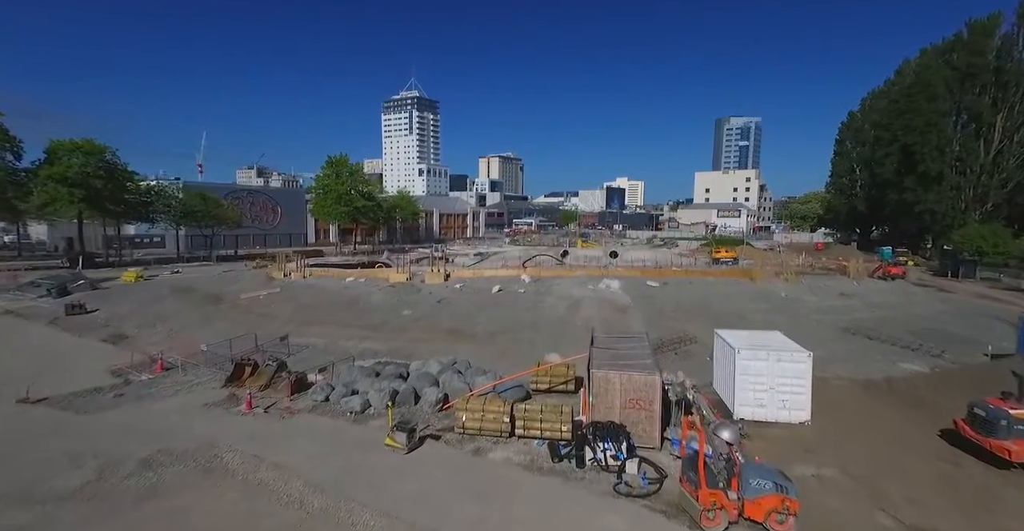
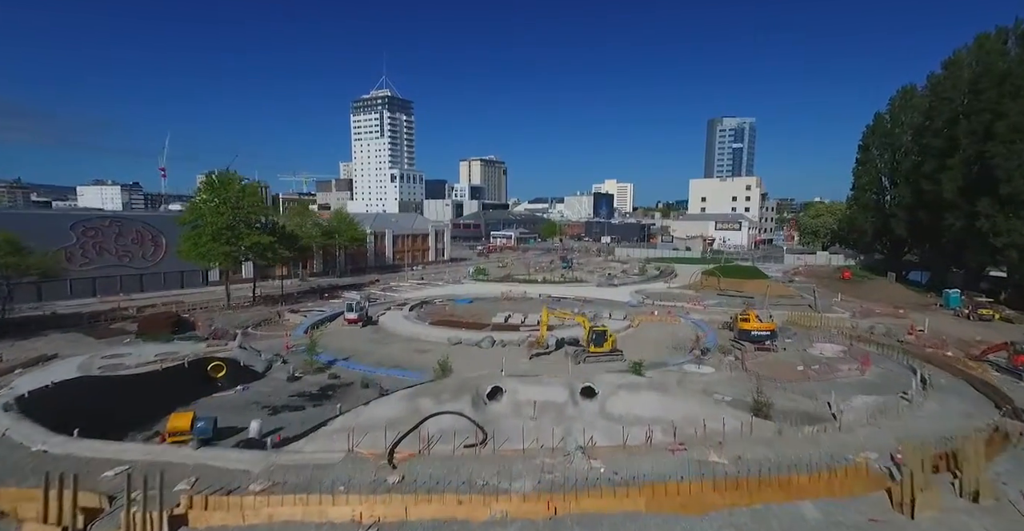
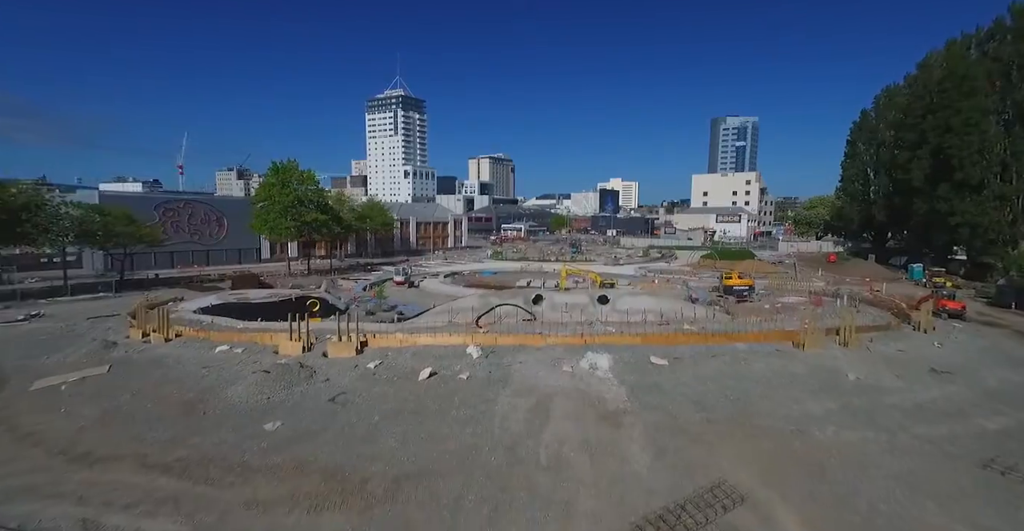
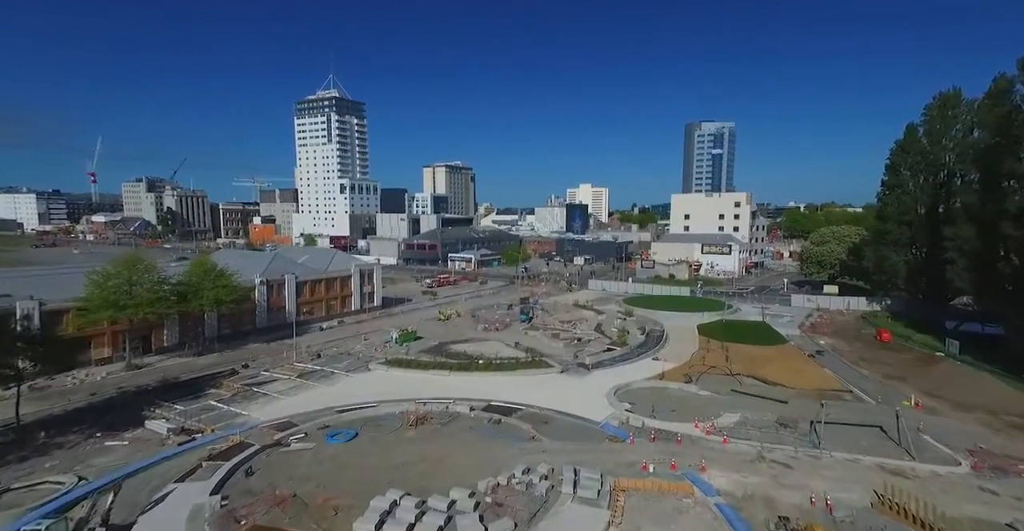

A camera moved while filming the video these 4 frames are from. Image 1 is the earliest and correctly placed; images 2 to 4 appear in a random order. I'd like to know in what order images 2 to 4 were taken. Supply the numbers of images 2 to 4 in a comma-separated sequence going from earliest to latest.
3, 2, 4
